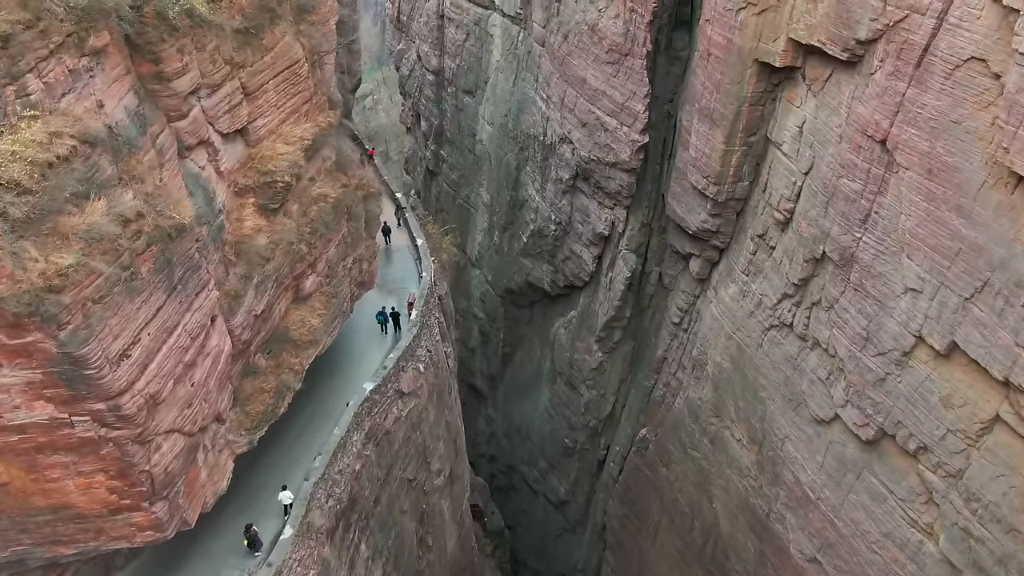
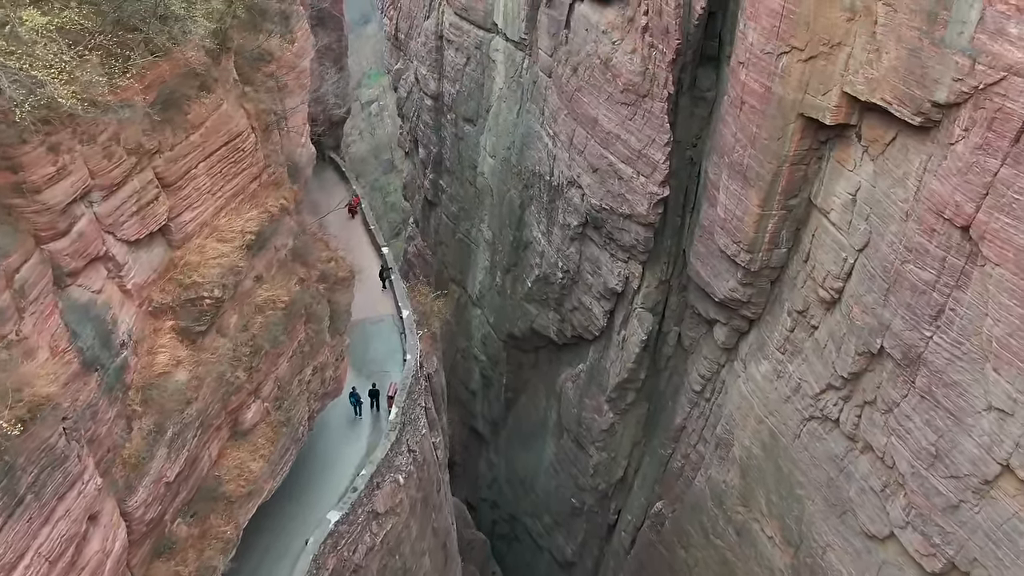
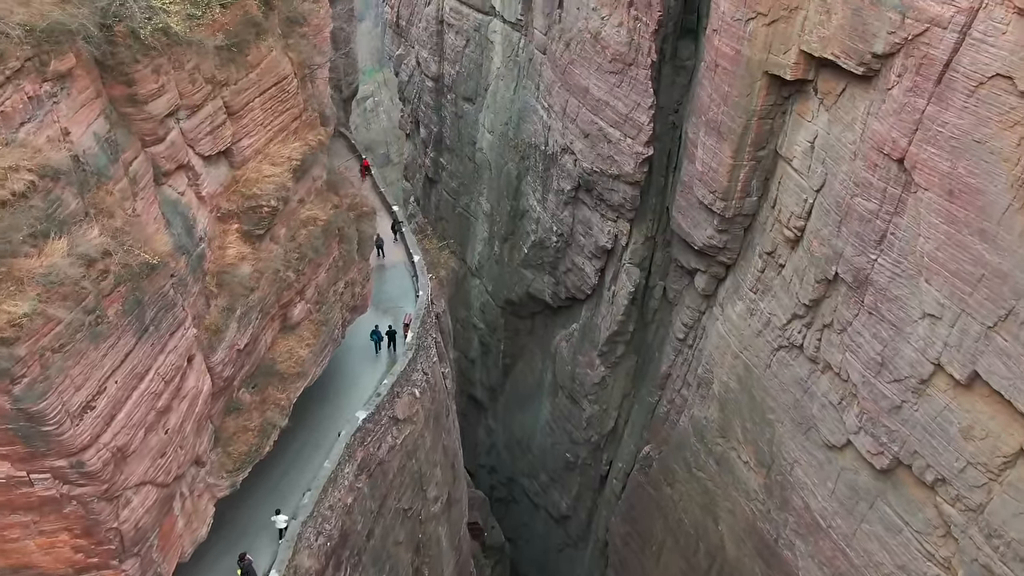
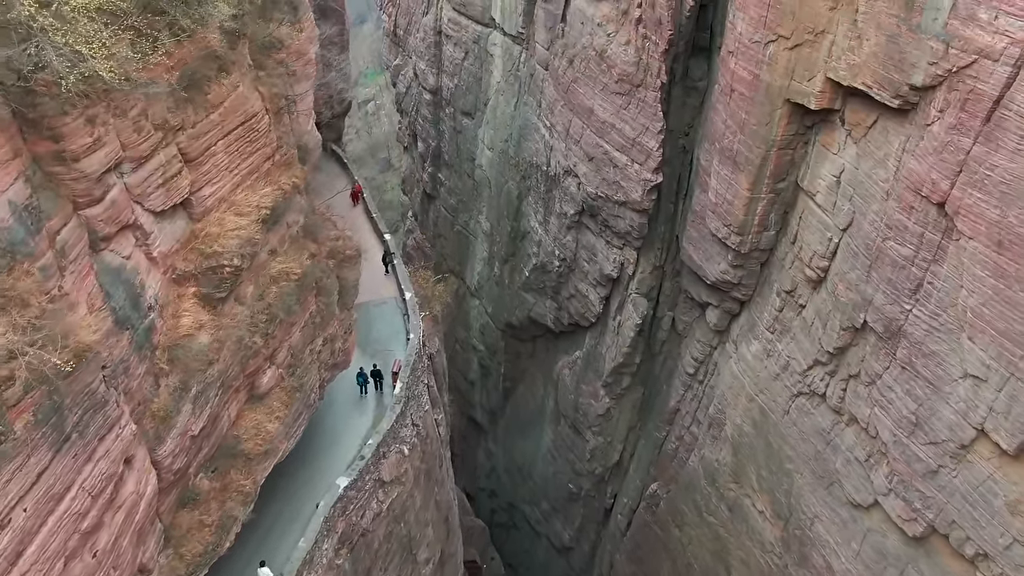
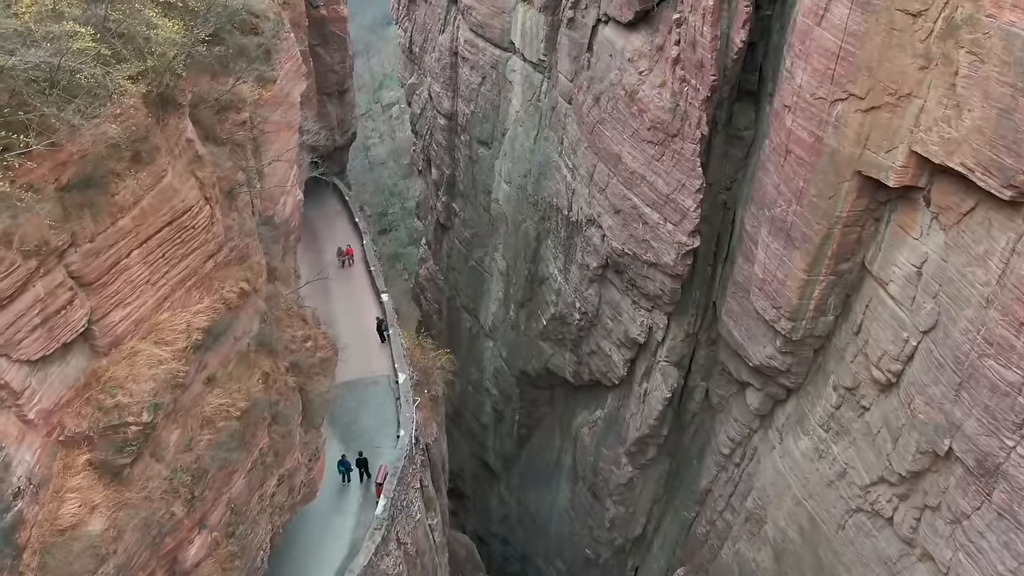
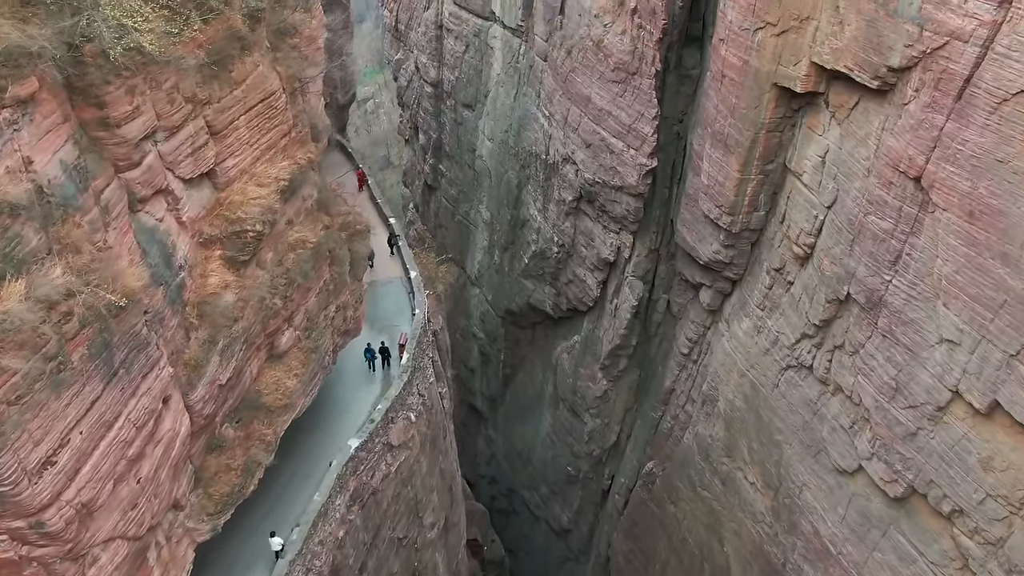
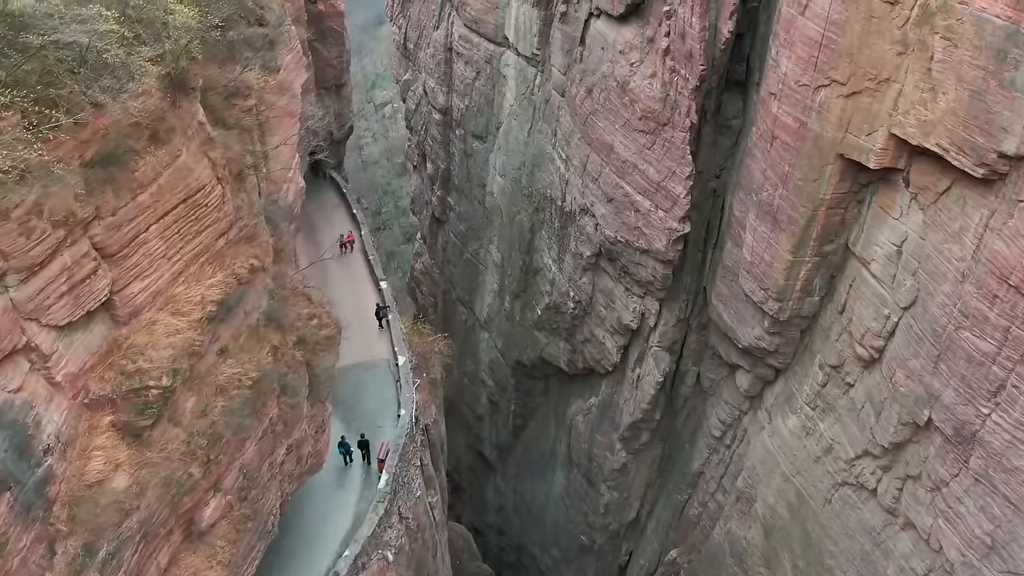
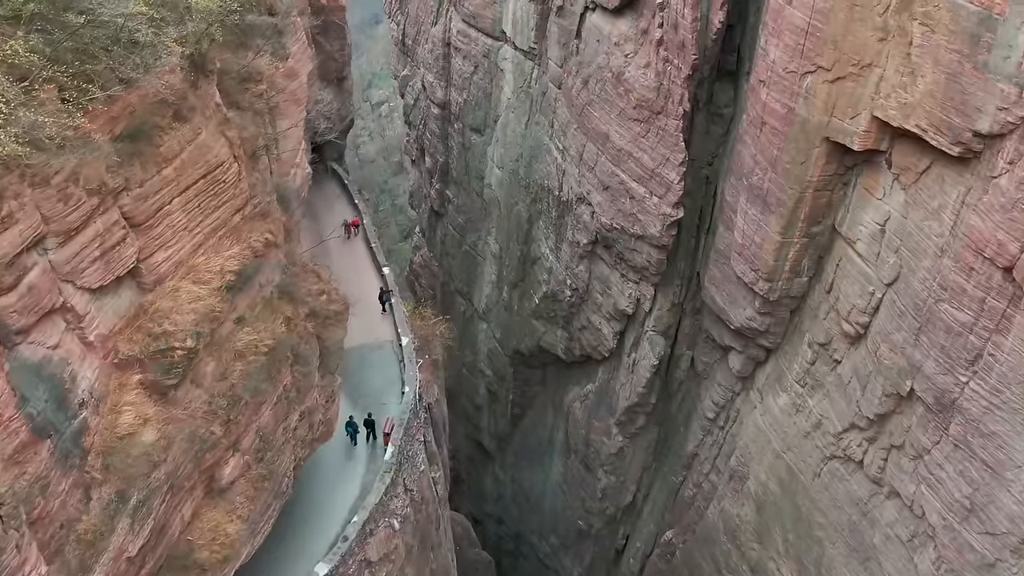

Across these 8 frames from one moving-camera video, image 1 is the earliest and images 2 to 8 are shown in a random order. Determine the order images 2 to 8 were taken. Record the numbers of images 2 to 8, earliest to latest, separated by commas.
3, 6, 4, 2, 8, 7, 5
